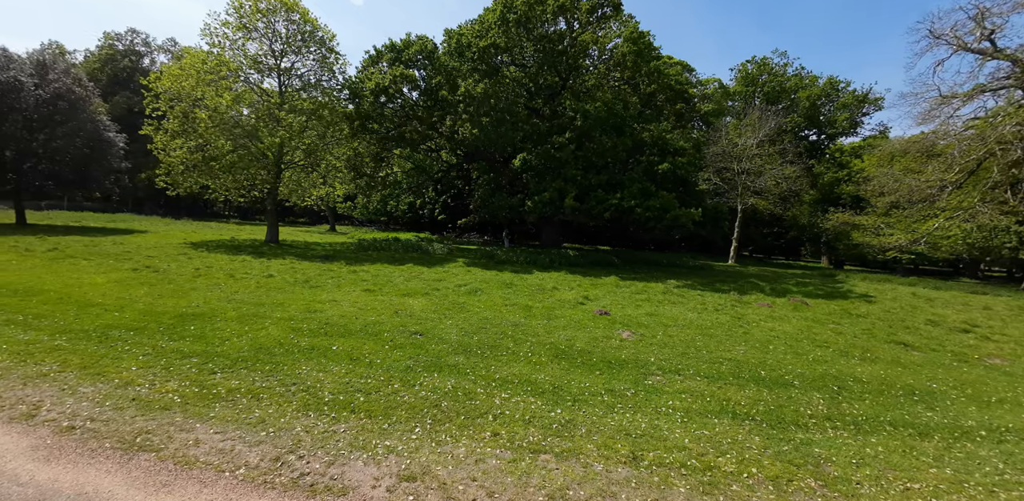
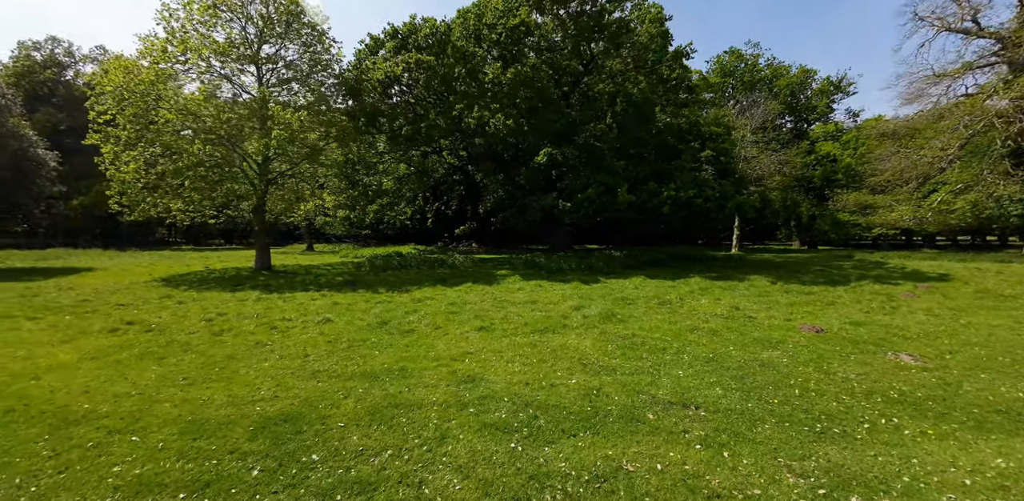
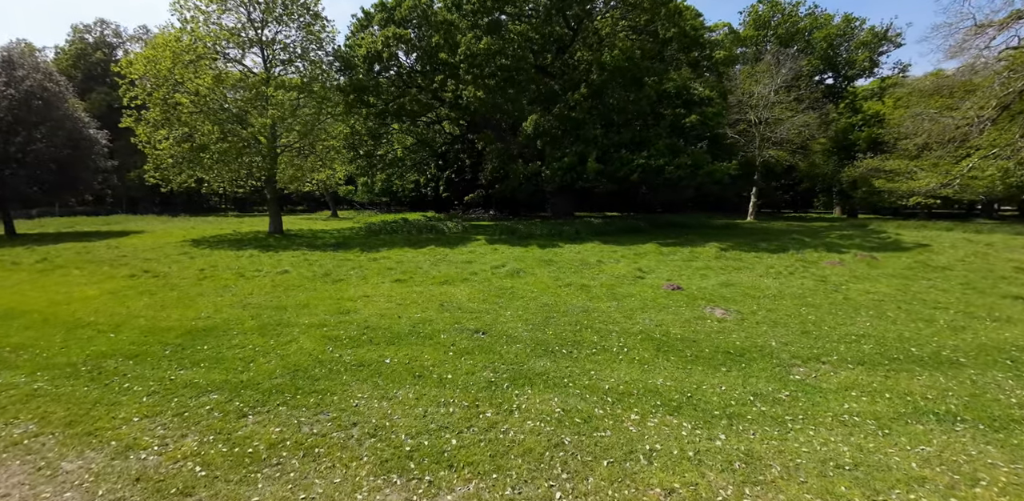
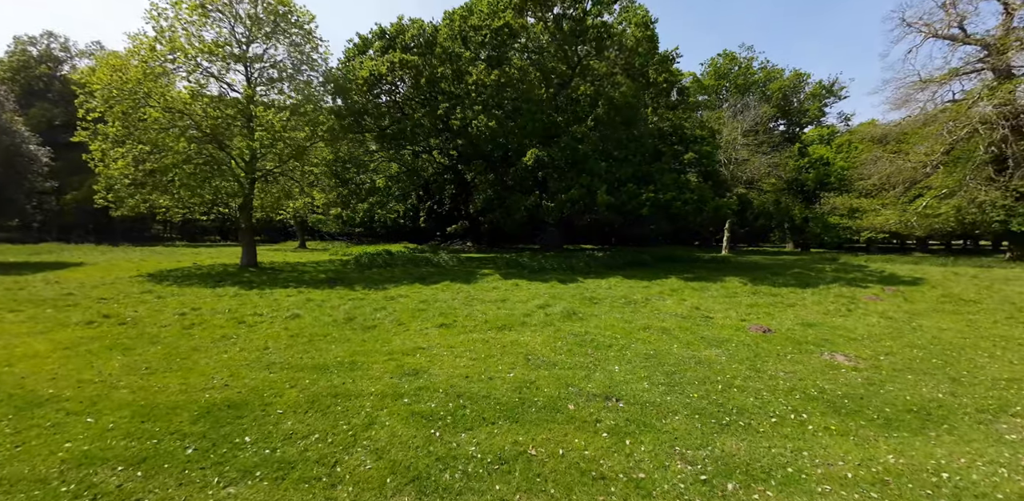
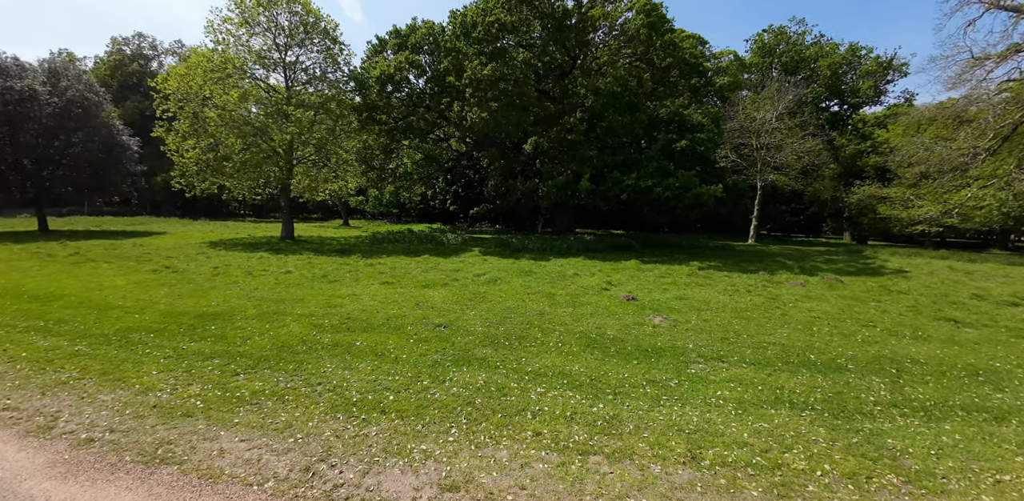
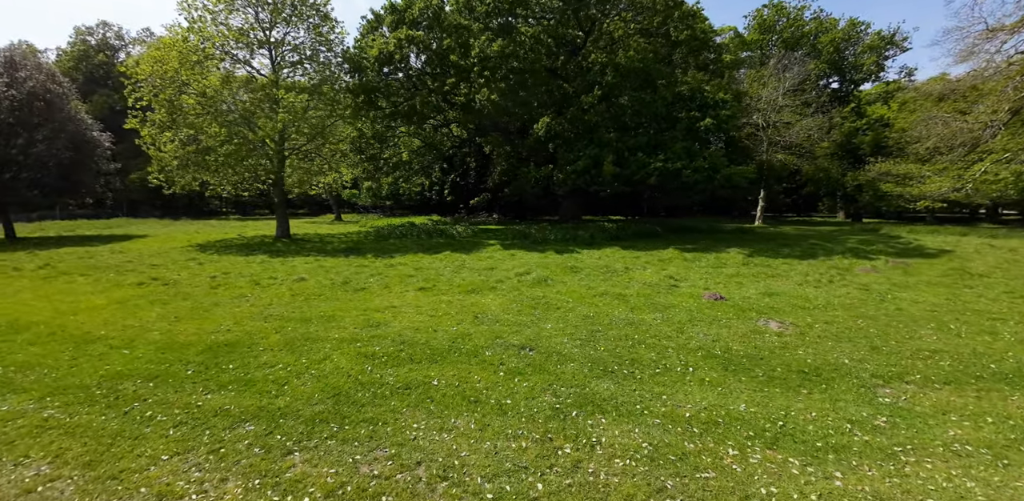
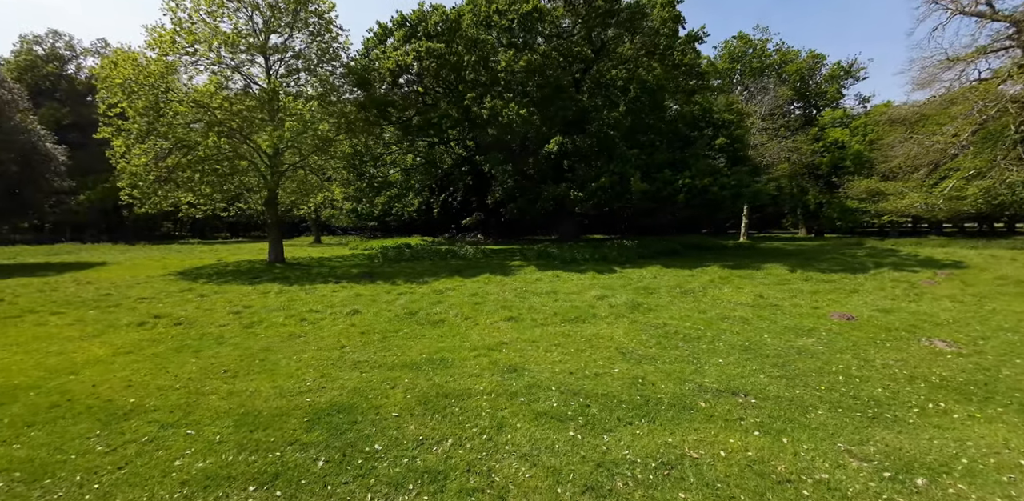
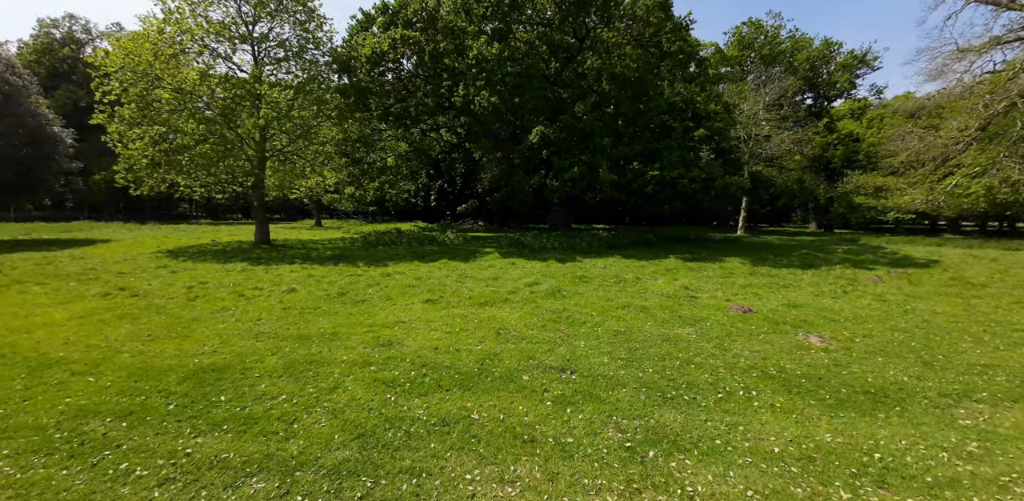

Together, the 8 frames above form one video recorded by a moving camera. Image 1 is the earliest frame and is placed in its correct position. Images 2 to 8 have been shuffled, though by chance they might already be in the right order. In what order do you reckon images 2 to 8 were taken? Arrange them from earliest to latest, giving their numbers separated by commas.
5, 3, 6, 8, 4, 2, 7
